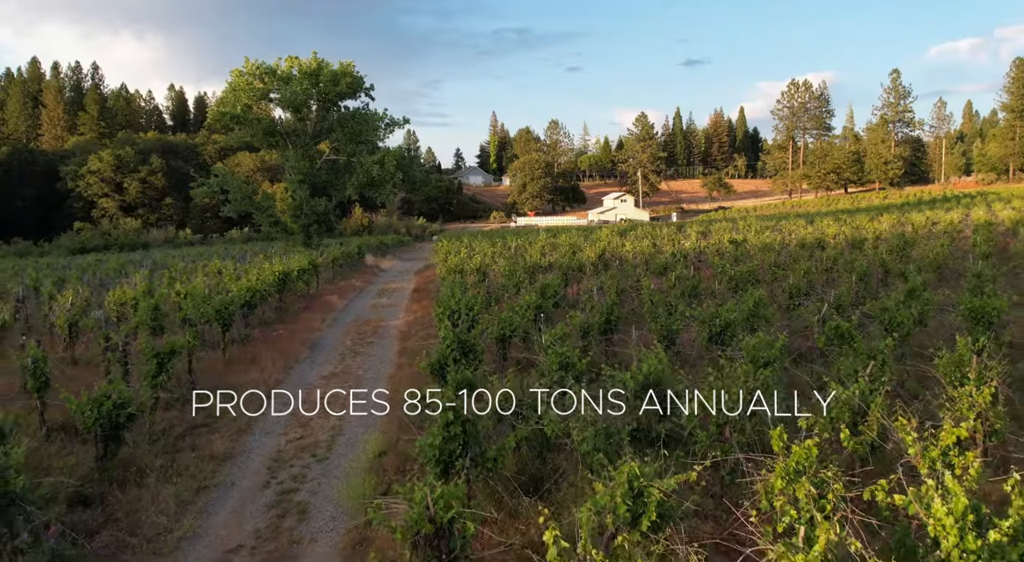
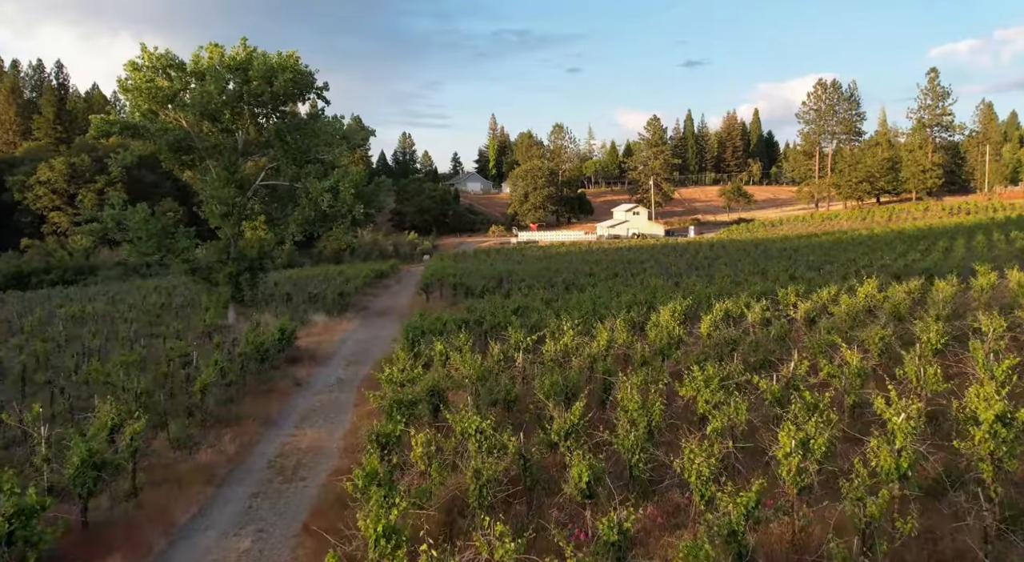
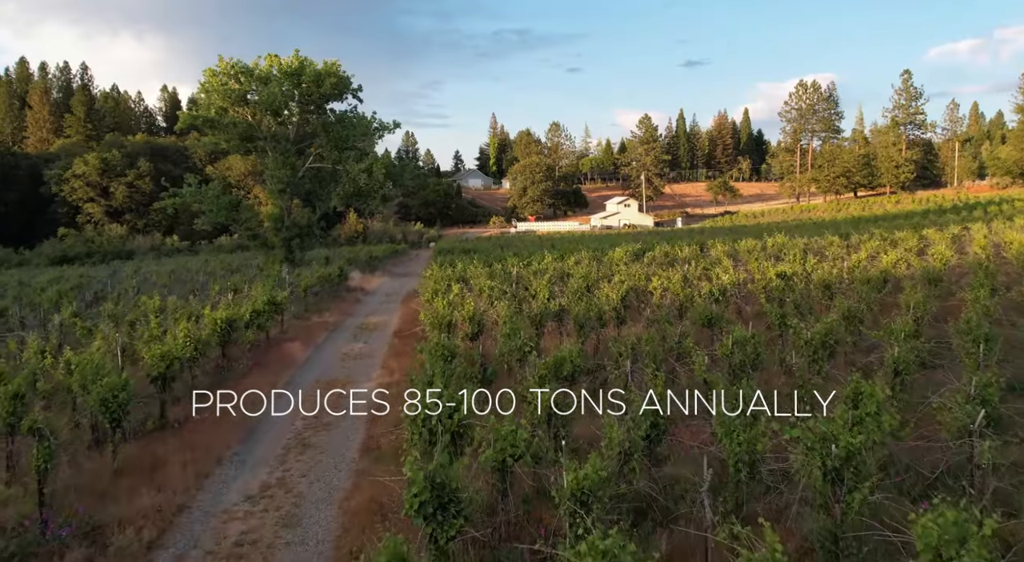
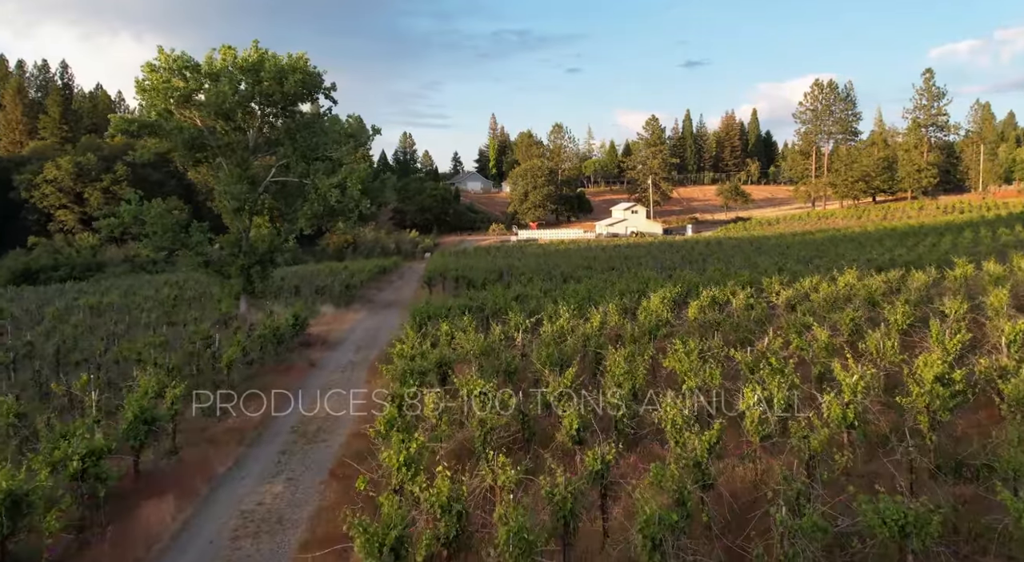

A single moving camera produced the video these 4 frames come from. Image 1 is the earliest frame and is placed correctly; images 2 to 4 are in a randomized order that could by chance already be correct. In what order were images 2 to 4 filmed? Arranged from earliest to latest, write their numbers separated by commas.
3, 4, 2
